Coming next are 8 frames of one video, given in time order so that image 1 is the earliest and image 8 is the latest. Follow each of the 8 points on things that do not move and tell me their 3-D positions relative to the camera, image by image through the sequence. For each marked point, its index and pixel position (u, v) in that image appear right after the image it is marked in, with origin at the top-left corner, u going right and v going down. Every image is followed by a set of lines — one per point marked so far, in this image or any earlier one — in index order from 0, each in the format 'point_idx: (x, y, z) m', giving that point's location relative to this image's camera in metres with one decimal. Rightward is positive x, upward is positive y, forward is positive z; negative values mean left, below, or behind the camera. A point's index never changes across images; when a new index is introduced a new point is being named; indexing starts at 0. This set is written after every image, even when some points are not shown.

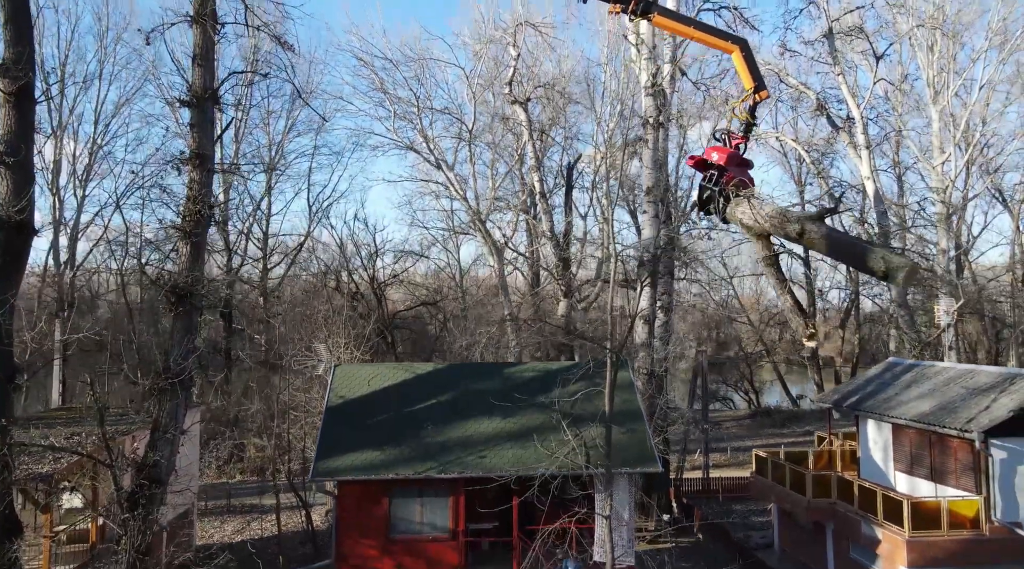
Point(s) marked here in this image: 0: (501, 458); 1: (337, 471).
0: (-0.2, -2.7, +12.1) m
1: (-2.7, -2.9, +11.9) m
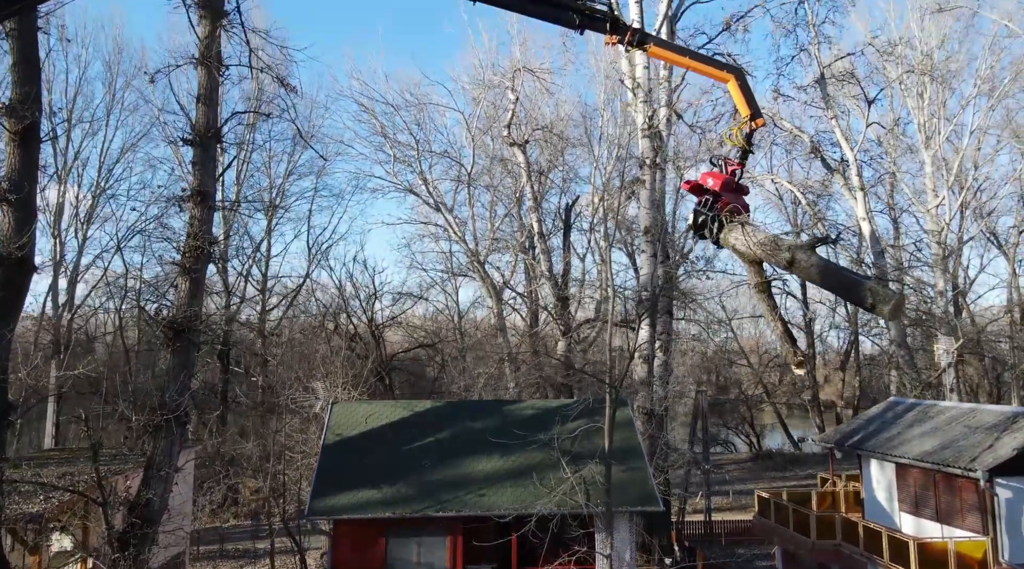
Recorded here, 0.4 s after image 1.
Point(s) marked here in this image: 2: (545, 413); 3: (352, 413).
0: (-0.2, -3.3, +12.0) m
1: (-2.7, -3.4, +11.7) m
2: (+0.6, -2.3, +13.8) m
3: (-2.9, -2.3, +13.9) m
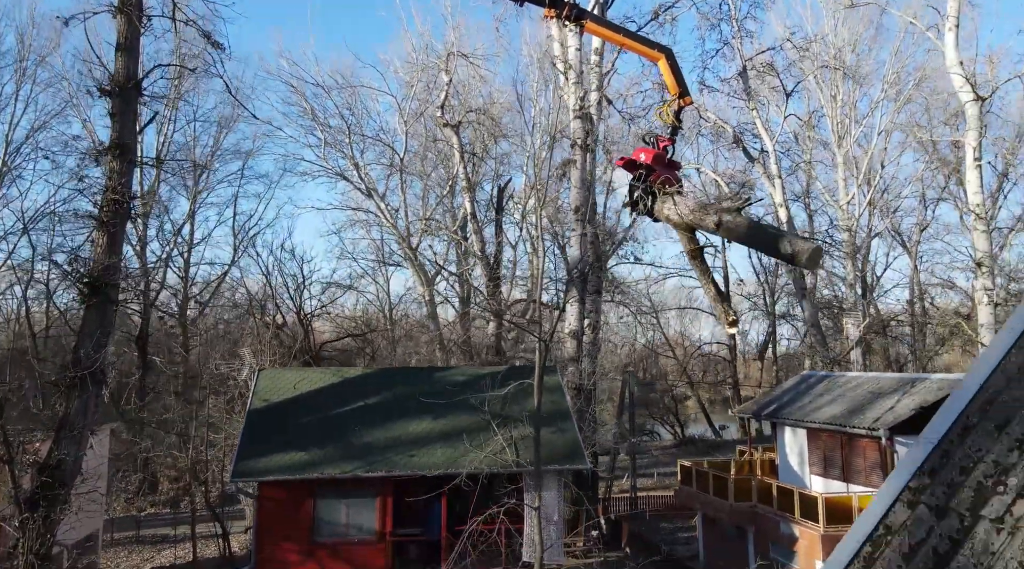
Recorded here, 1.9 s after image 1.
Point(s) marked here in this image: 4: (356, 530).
0: (-1.3, -2.7, +12.1) m
1: (-3.8, -2.8, +11.6) m
2: (-0.6, -1.7, +14.0) m
3: (-4.1, -1.7, +13.8) m
4: (-2.4, -3.8, +12.0) m
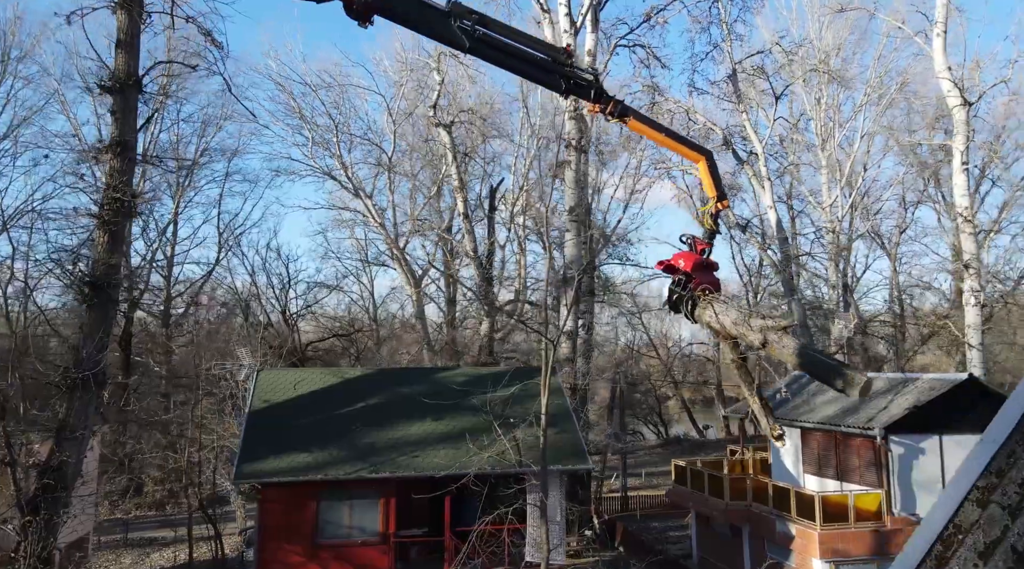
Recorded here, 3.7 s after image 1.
0: (-1.2, -2.7, +12.0) m
1: (-3.7, -2.8, +11.5) m
2: (-0.6, -1.7, +14.0) m
3: (-4.1, -1.7, +13.7) m
4: (-2.4, -3.8, +12.0) m
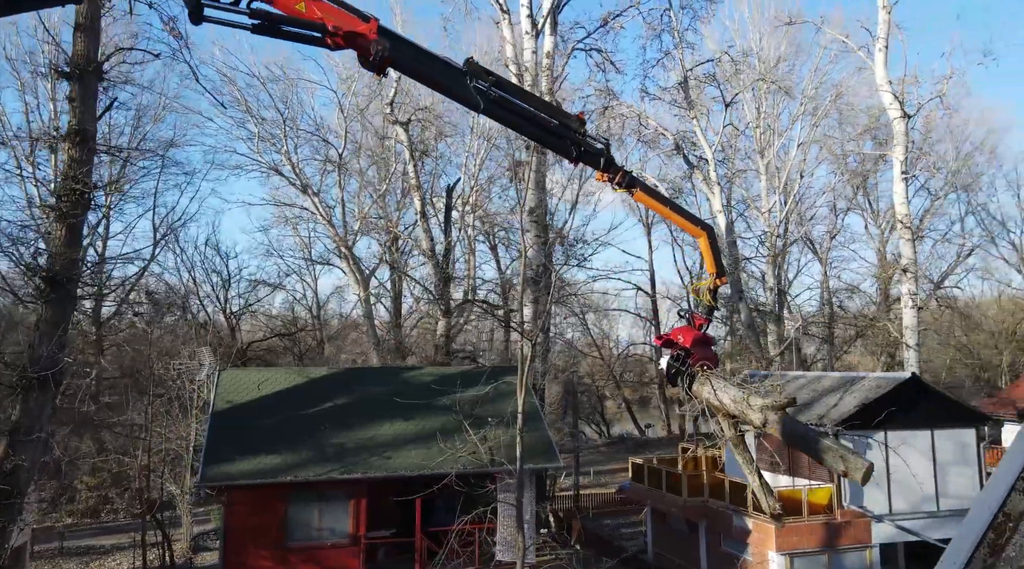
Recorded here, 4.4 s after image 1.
0: (-1.6, -2.7, +11.9) m
1: (-4.1, -2.8, +11.2) m
2: (-1.2, -1.7, +13.9) m
3: (-4.6, -1.6, +13.3) m
4: (-2.8, -3.8, +11.8) m
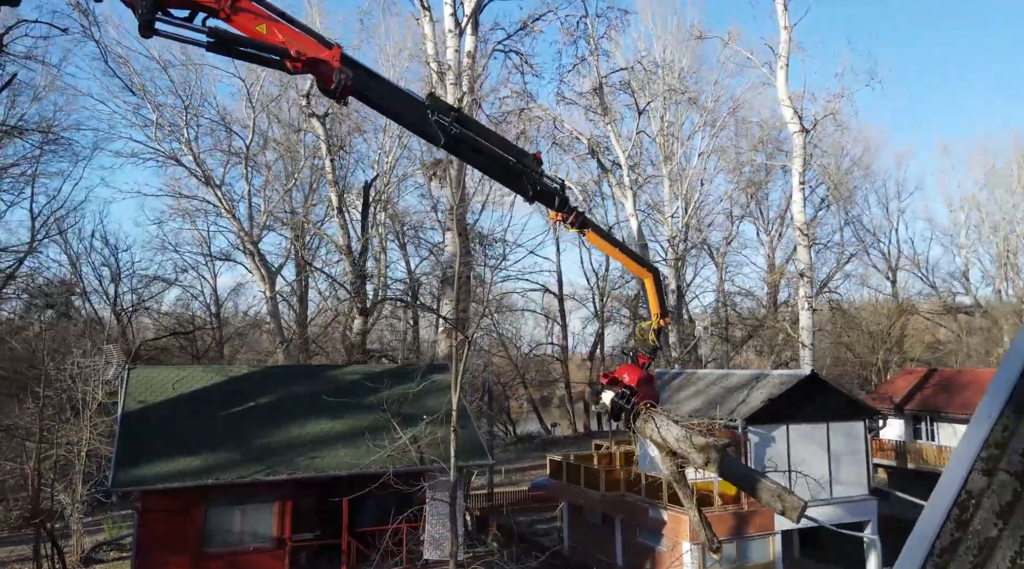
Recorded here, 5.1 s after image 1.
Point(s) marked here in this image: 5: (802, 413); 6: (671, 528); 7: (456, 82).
0: (-2.7, -2.6, +11.7) m
1: (-5.0, -2.7, +10.6) m
2: (-2.5, -1.7, +13.7) m
3: (-5.8, -1.5, +12.7) m
4: (-3.8, -3.7, +11.4) m
5: (+5.9, -2.6, +15.9) m
6: (+3.0, -4.7, +14.8) m
7: (-1.4, +4.9, +18.8) m
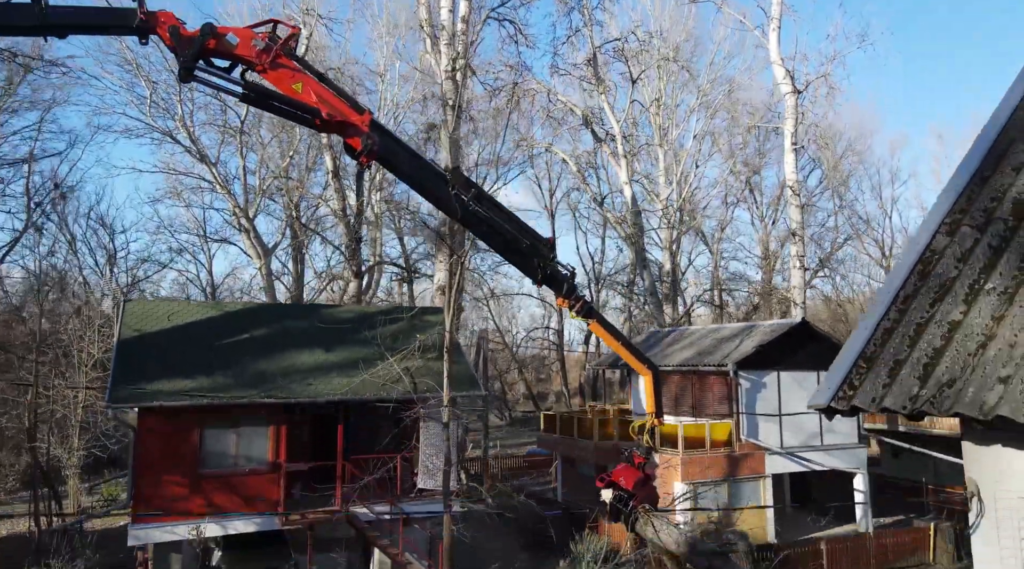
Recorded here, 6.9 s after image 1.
0: (-2.8, -1.5, +11.8) m
1: (-5.1, -1.6, +10.7) m
2: (-2.7, -0.6, +13.9) m
3: (-6.0, -0.4, +12.8) m
4: (-3.9, -2.6, +11.5) m
5: (+5.8, -1.6, +16.1) m
6: (+2.9, -3.6, +14.9) m
7: (-1.5, +5.9, +19.1) m
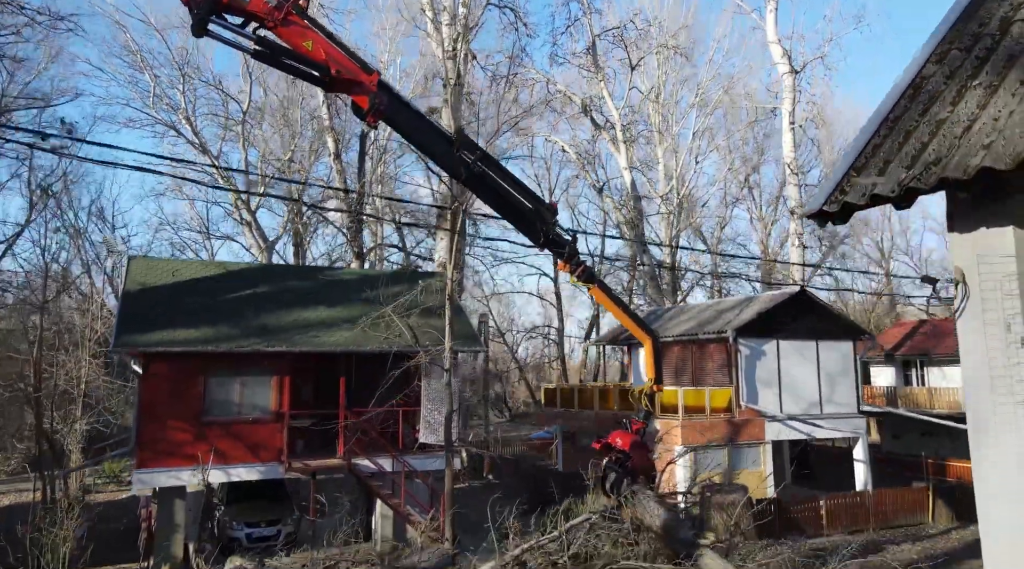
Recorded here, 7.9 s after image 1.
0: (-2.8, -0.8, +11.9) m
1: (-5.1, -0.8, +10.9) m
2: (-2.6, +0.1, +14.0) m
3: (-5.9, +0.2, +12.9) m
4: (-3.9, -1.9, +11.6) m
5: (+5.8, -0.9, +16.2) m
6: (+3.0, -2.9, +15.0) m
7: (-1.5, +6.5, +19.4) m
